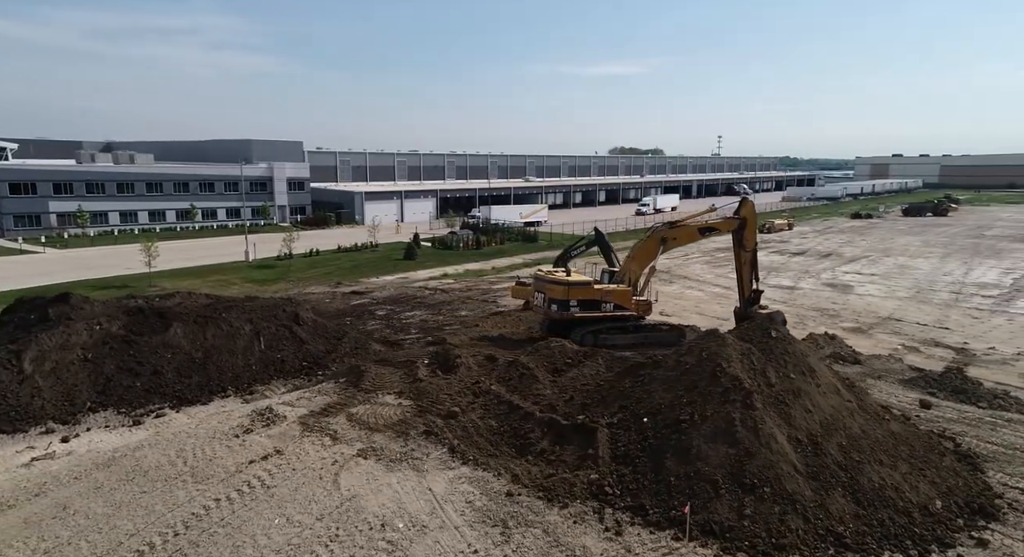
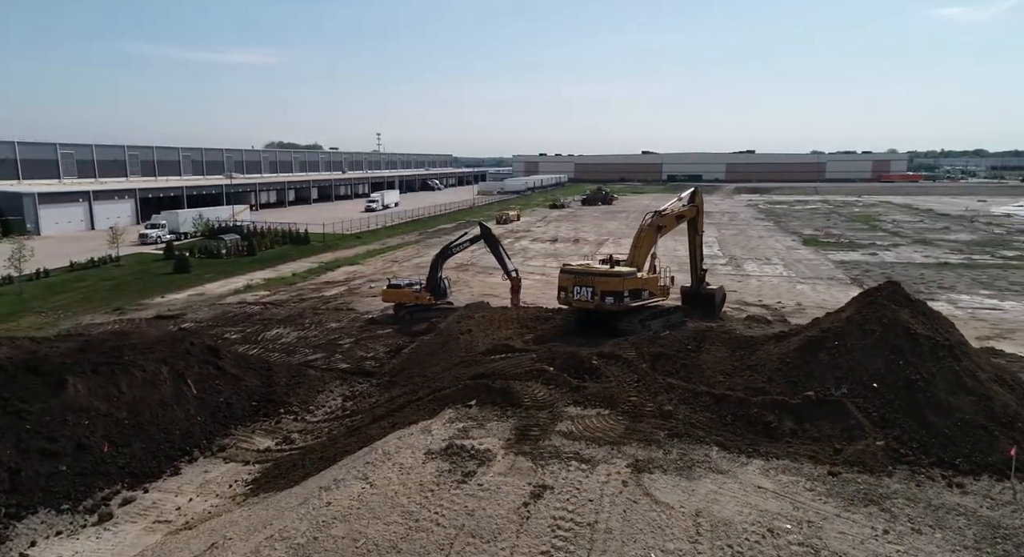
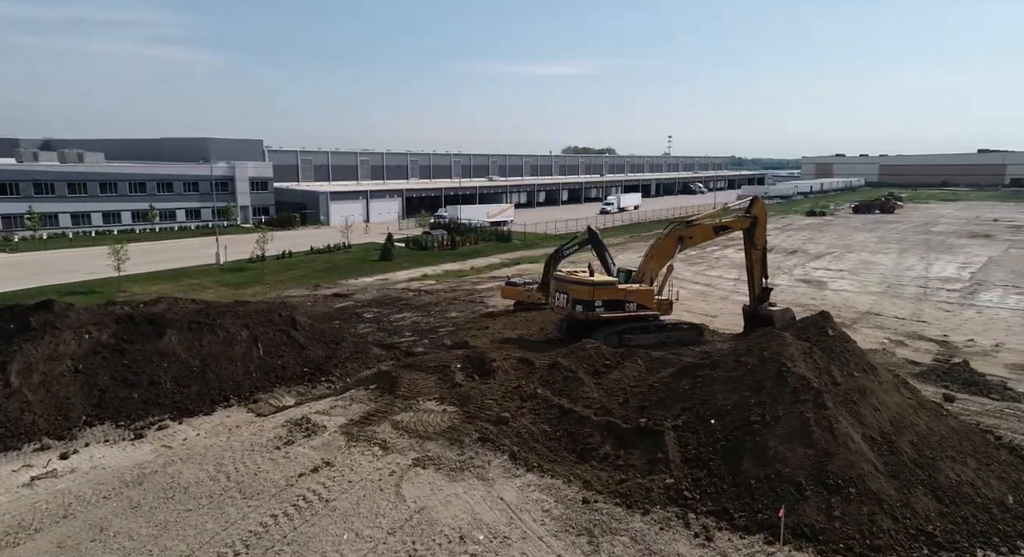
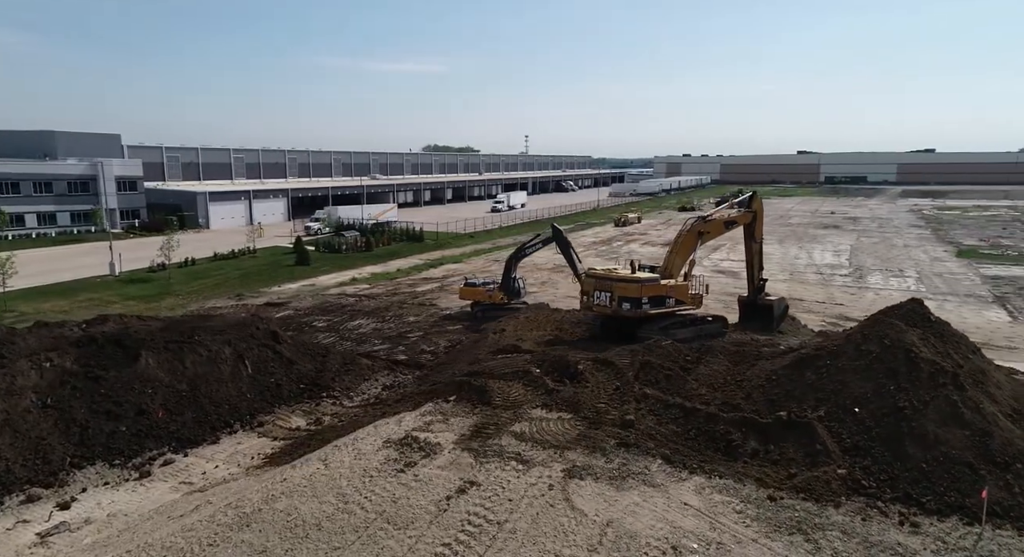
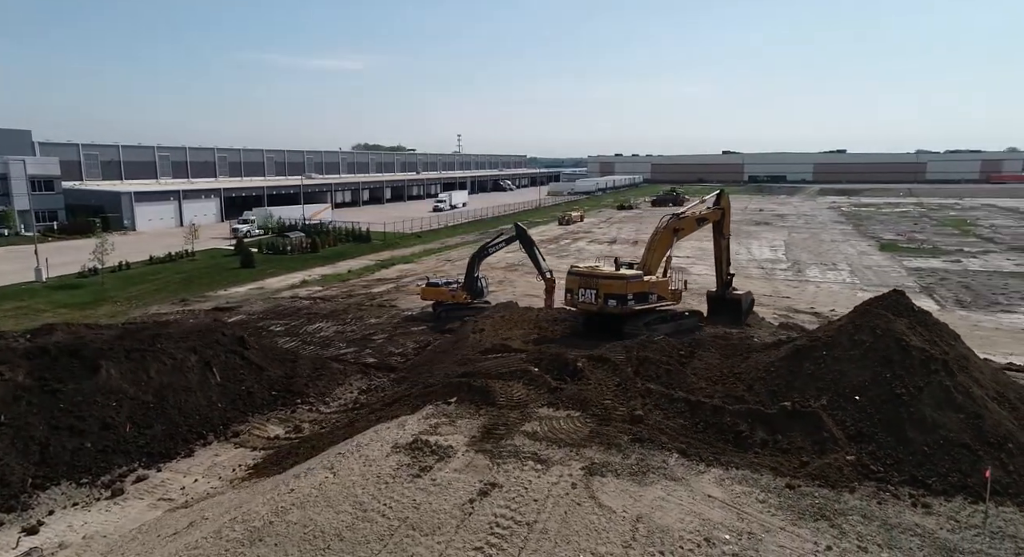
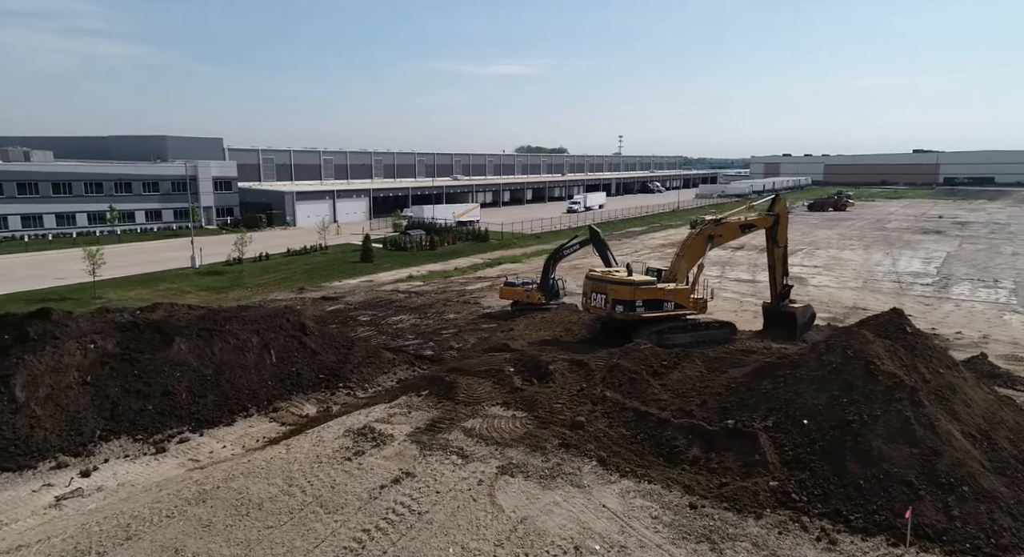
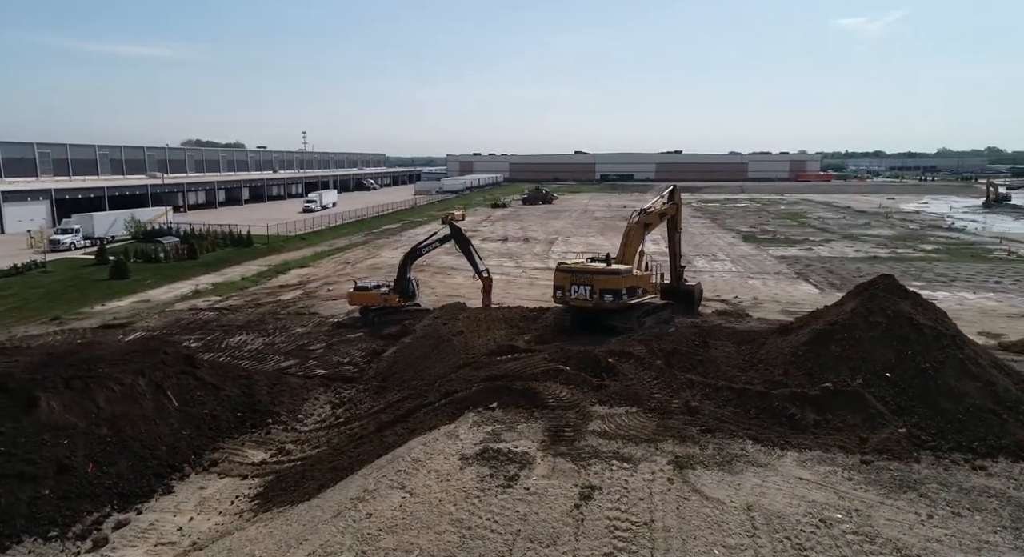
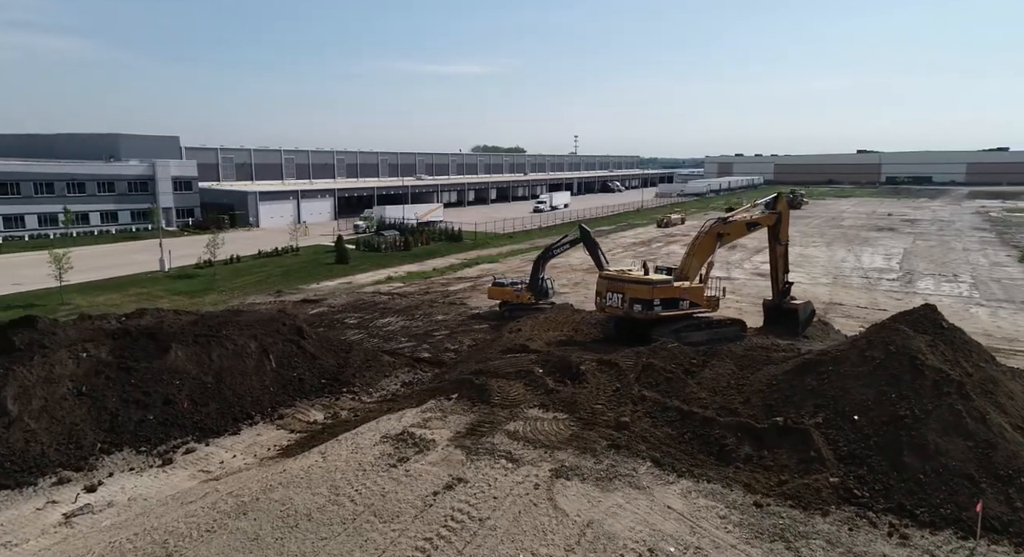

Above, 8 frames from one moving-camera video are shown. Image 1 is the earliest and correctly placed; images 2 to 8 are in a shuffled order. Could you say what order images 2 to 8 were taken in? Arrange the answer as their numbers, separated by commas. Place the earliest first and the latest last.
3, 6, 8, 4, 5, 2, 7
